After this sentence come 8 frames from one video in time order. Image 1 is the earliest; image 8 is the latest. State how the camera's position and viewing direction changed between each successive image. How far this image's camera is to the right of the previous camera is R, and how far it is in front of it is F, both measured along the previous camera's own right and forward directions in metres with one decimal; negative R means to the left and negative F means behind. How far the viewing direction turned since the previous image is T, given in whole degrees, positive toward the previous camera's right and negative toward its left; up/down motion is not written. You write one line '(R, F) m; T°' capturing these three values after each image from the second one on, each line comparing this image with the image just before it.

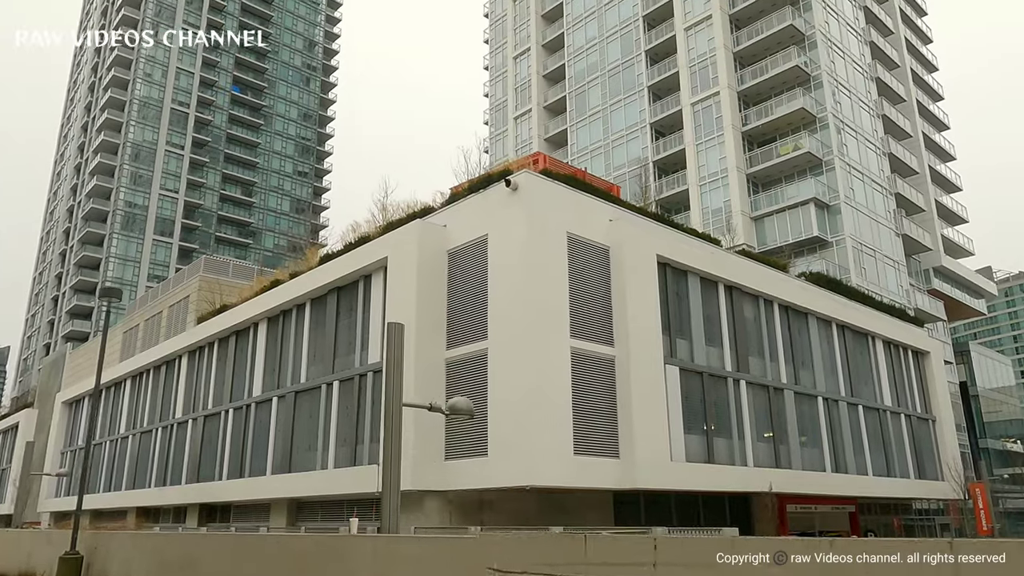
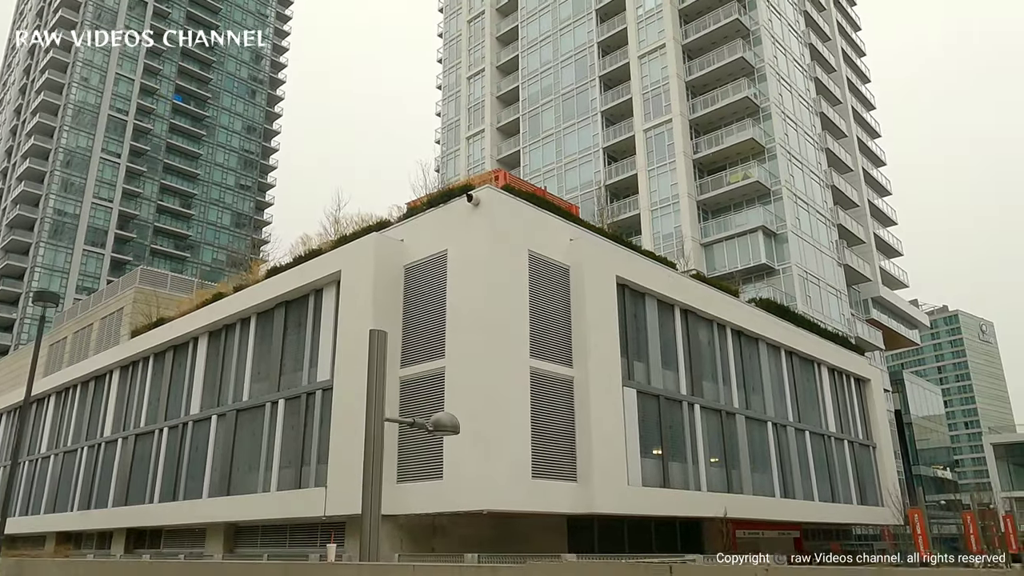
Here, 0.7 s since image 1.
(-0.4, +0.4) m; +4°
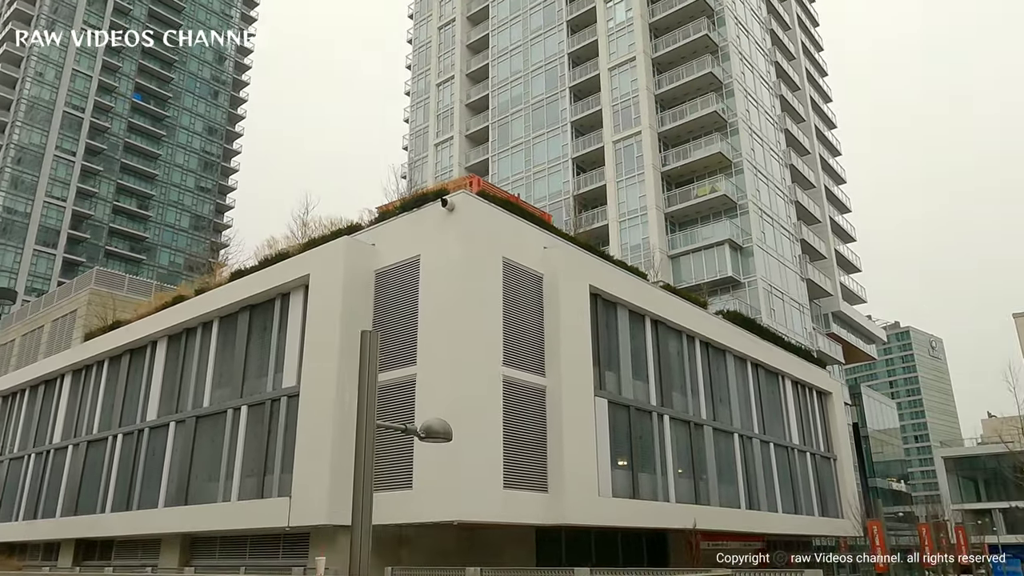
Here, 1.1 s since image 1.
(-0.3, +0.2) m; +3°
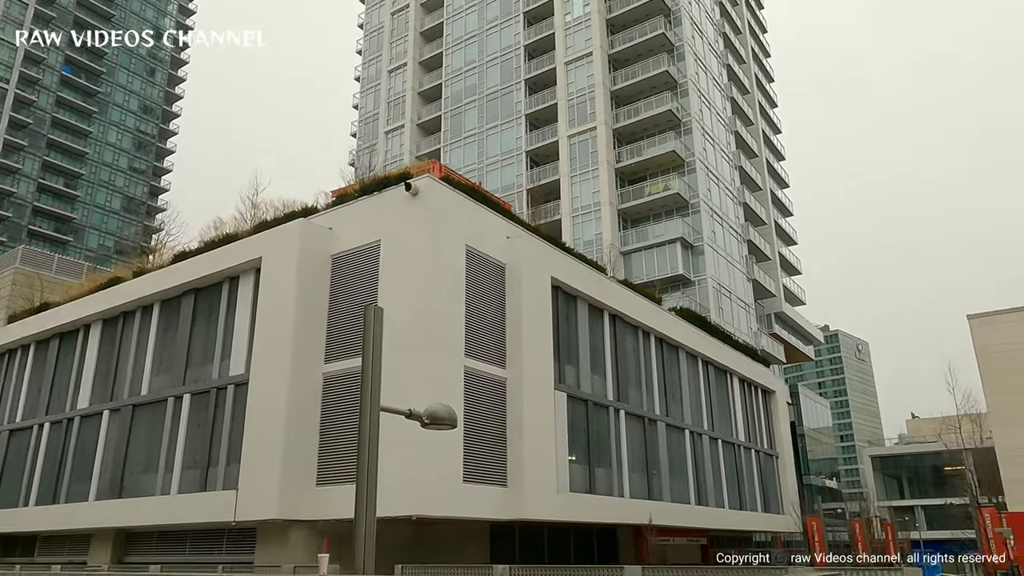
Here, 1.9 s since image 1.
(-0.5, +0.4) m; +5°
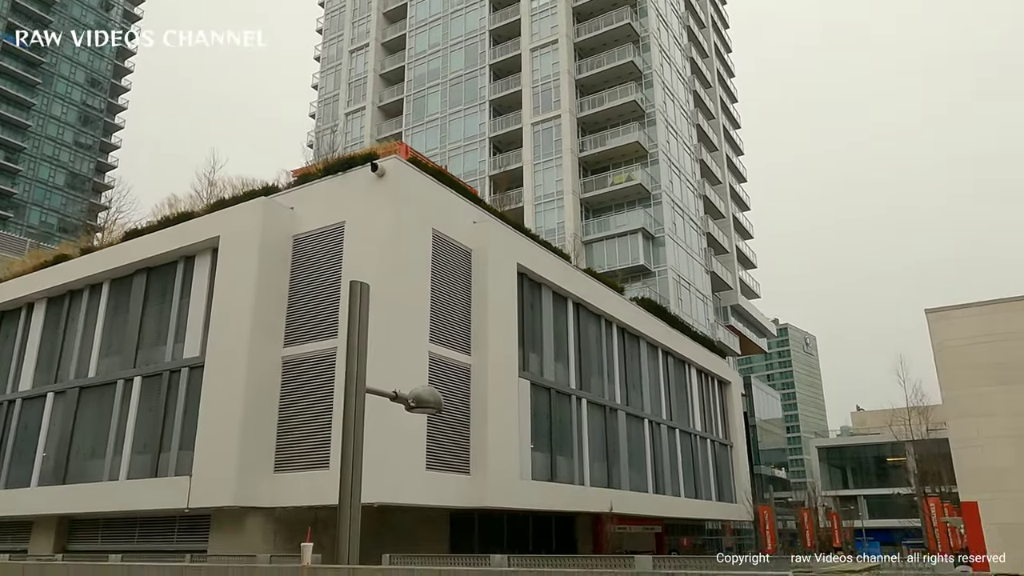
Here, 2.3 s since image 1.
(-0.2, +0.2) m; +3°
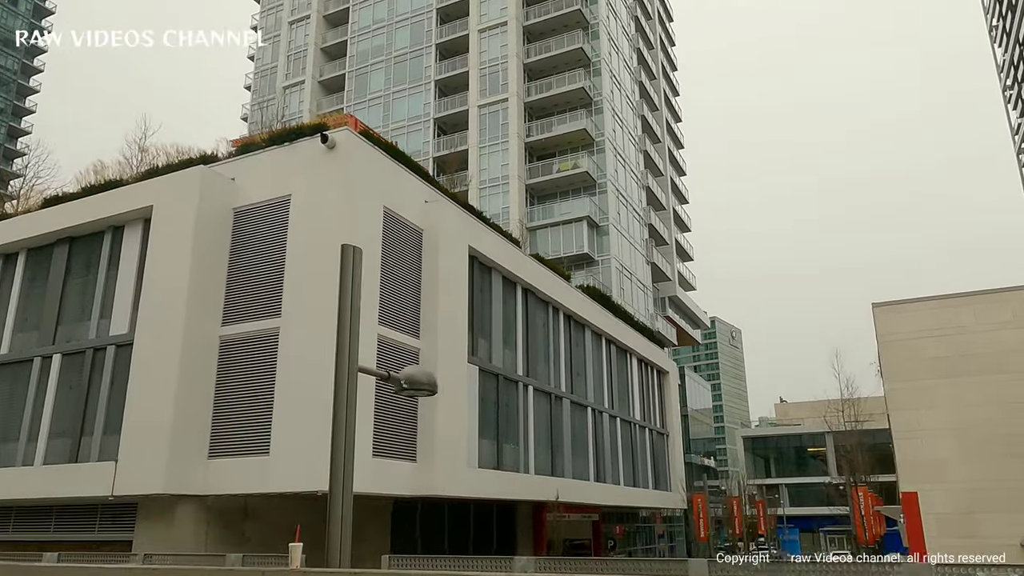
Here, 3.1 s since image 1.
(-0.4, +0.5) m; +5°
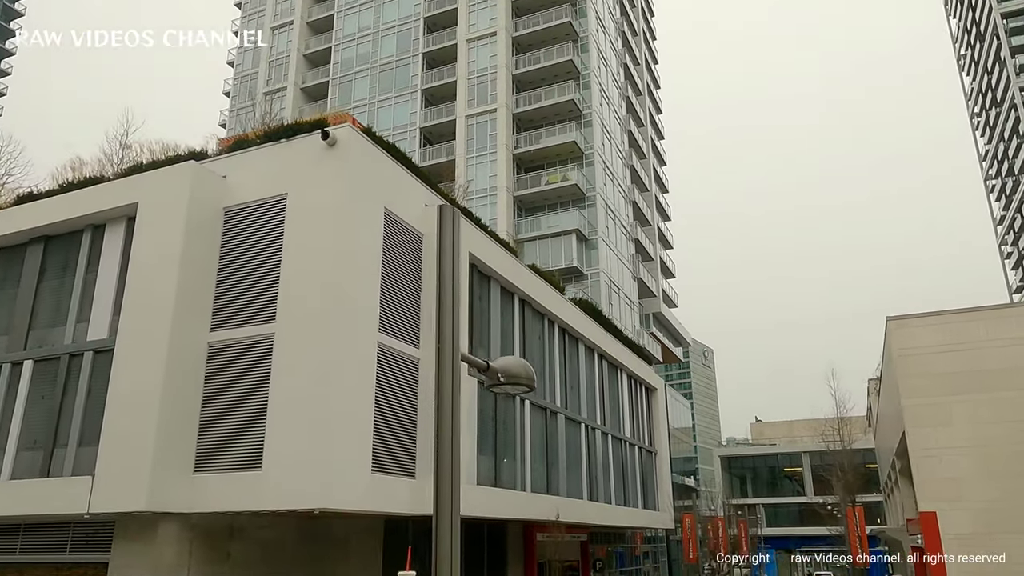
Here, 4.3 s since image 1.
(-0.7, +0.7) m; +2°
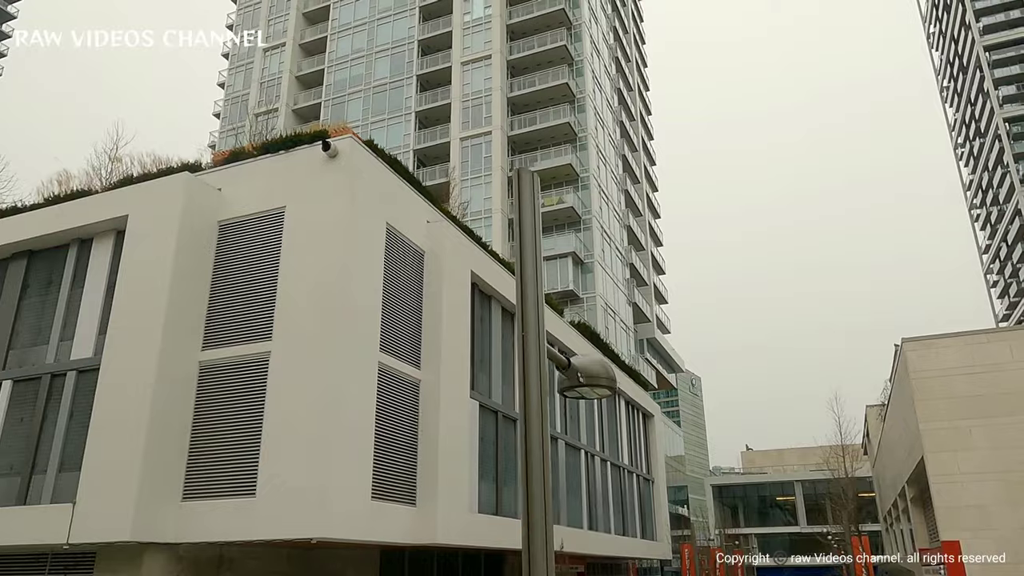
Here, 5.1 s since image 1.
(-0.4, +0.5) m; +1°
